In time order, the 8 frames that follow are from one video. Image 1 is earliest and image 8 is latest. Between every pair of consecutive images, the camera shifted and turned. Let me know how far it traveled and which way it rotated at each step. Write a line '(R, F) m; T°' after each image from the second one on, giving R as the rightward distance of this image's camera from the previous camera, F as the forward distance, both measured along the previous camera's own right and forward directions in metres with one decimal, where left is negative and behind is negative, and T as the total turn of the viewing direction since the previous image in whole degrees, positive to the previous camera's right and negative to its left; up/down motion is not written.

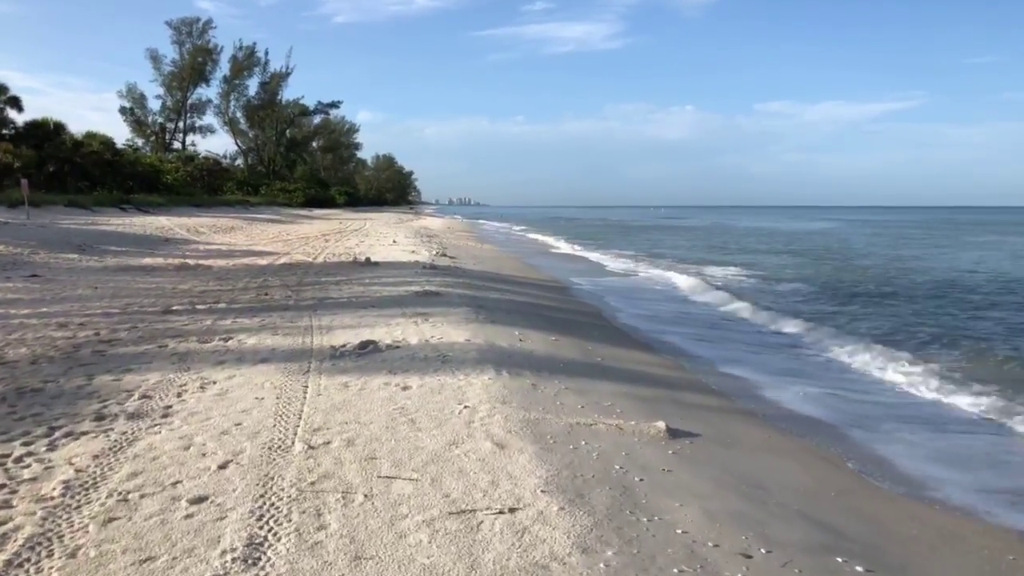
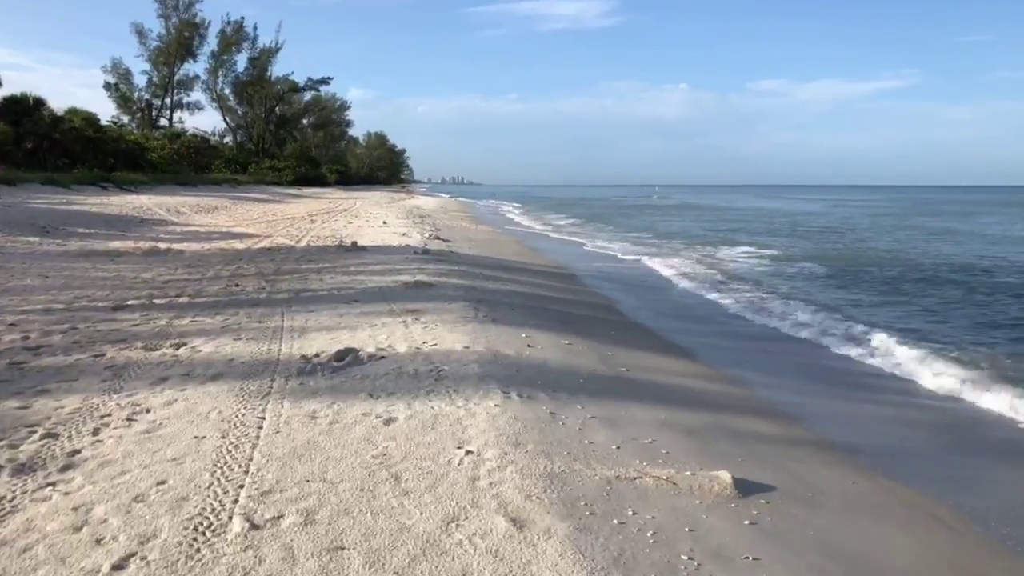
(-0.1, +1.2) m; +1°
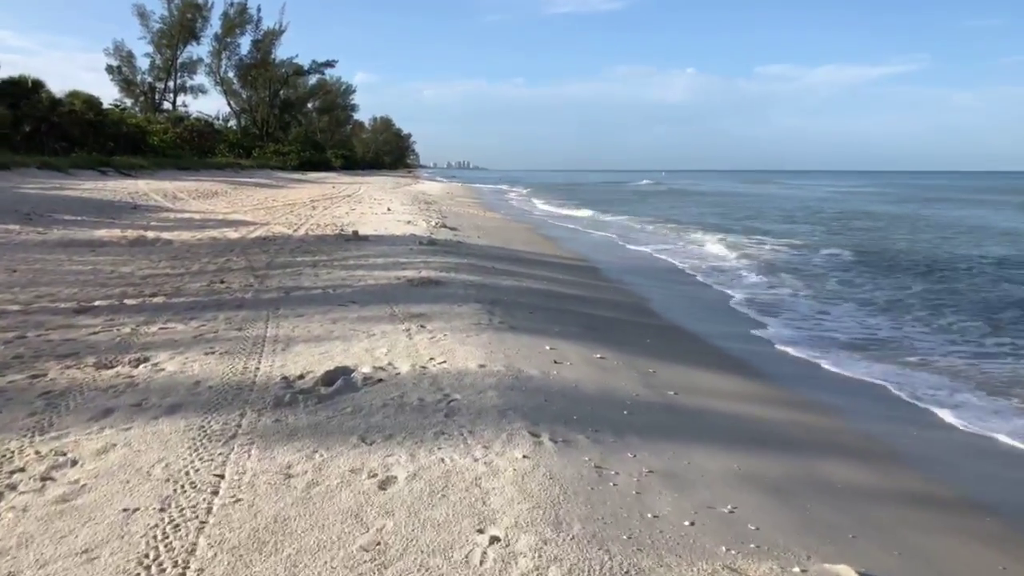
(-0.1, +1.1) m; 0°
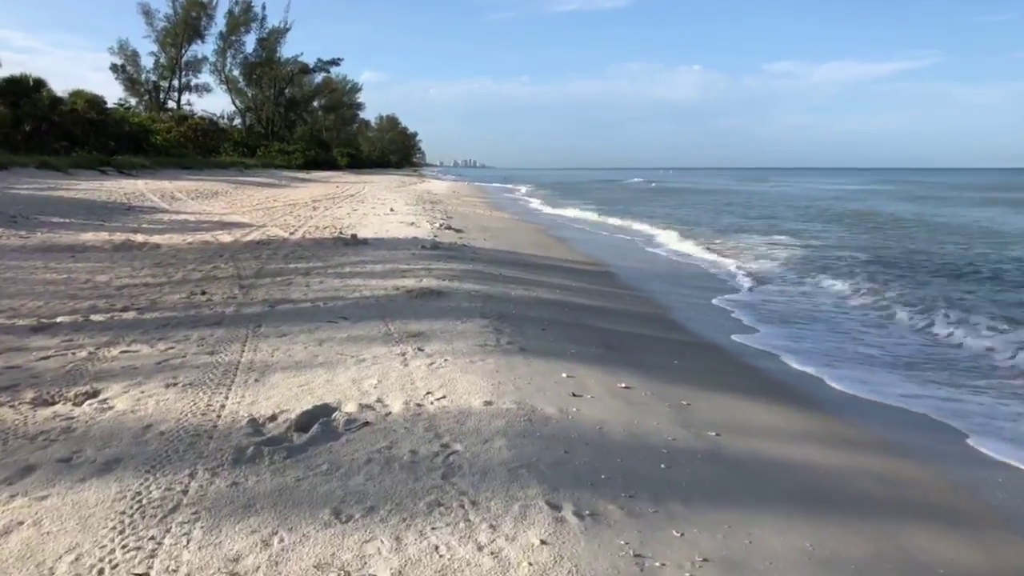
(0.0, +0.8) m; 0°
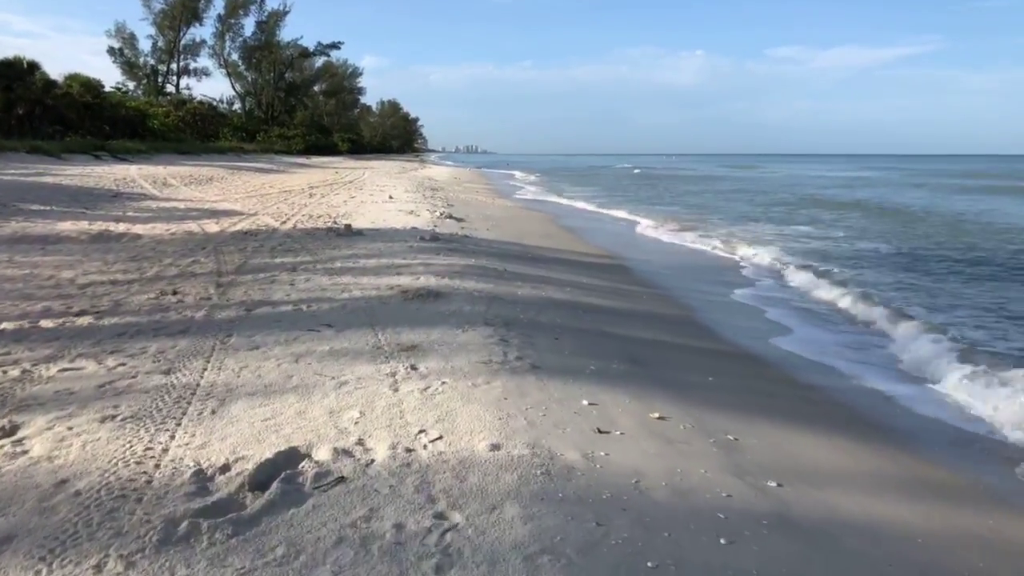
(0.0, +0.9) m; 0°
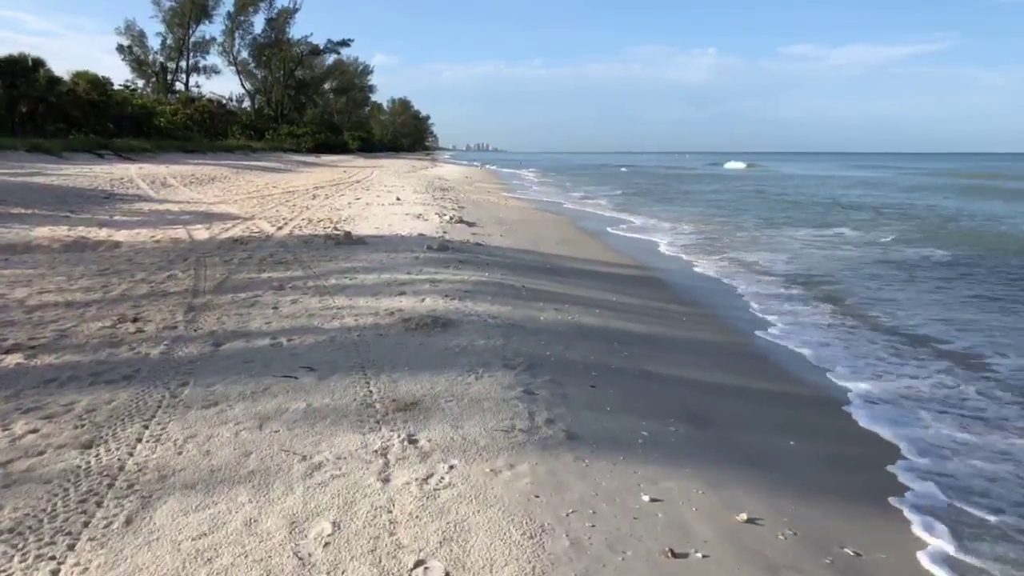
(-0.1, +1.1) m; -1°
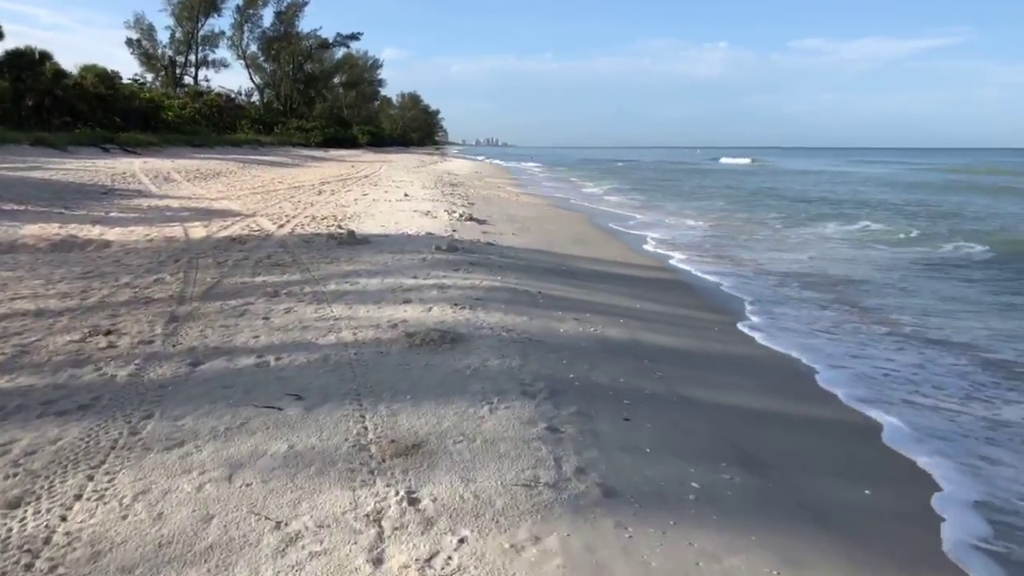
(-0.1, +0.7) m; -1°
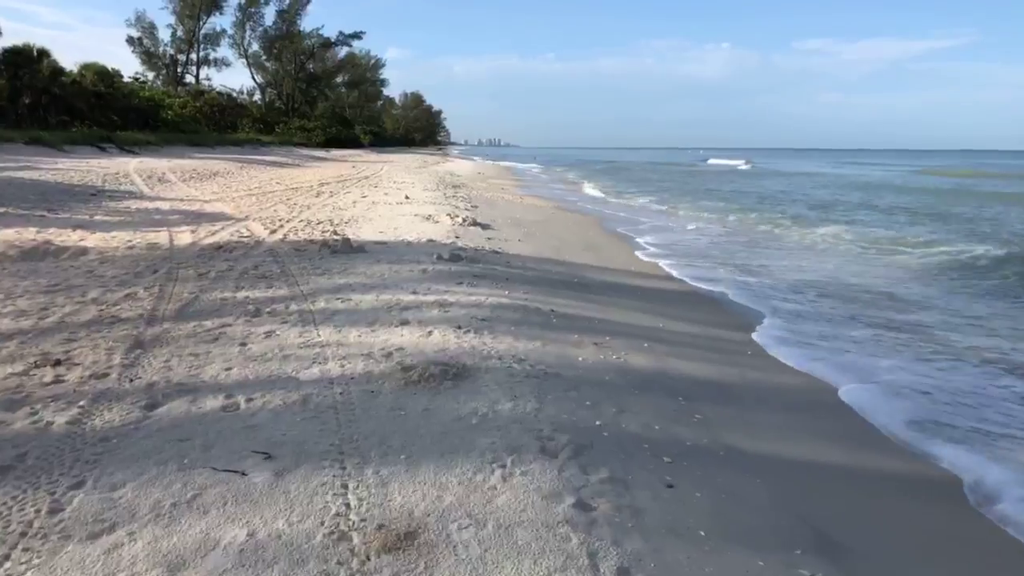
(-0.1, +0.7) m; 0°
